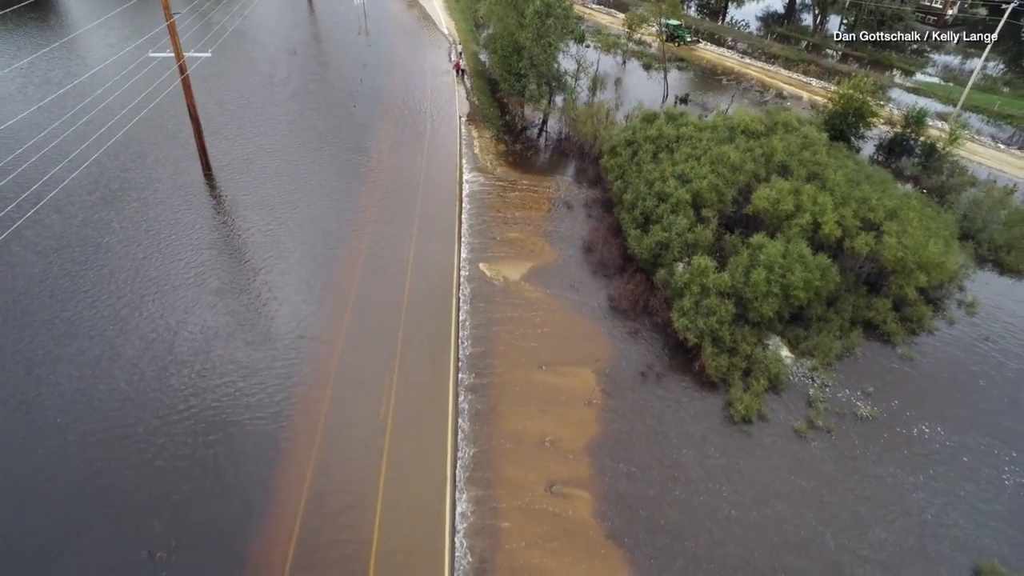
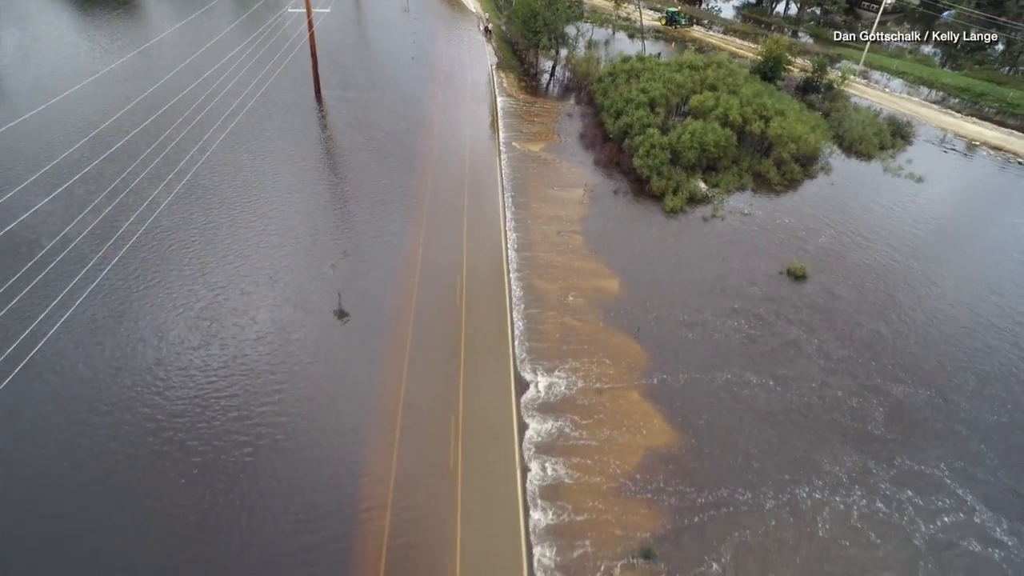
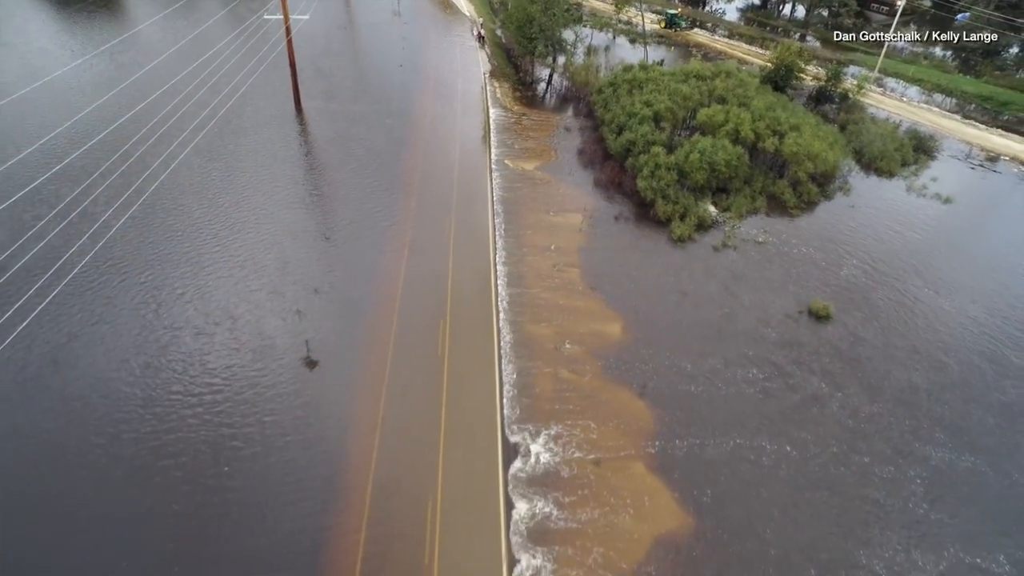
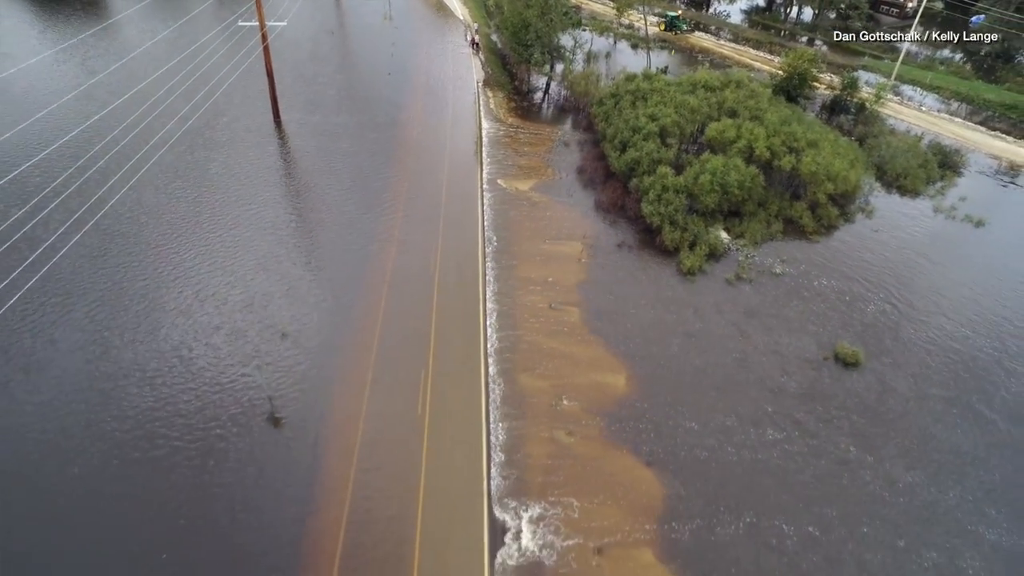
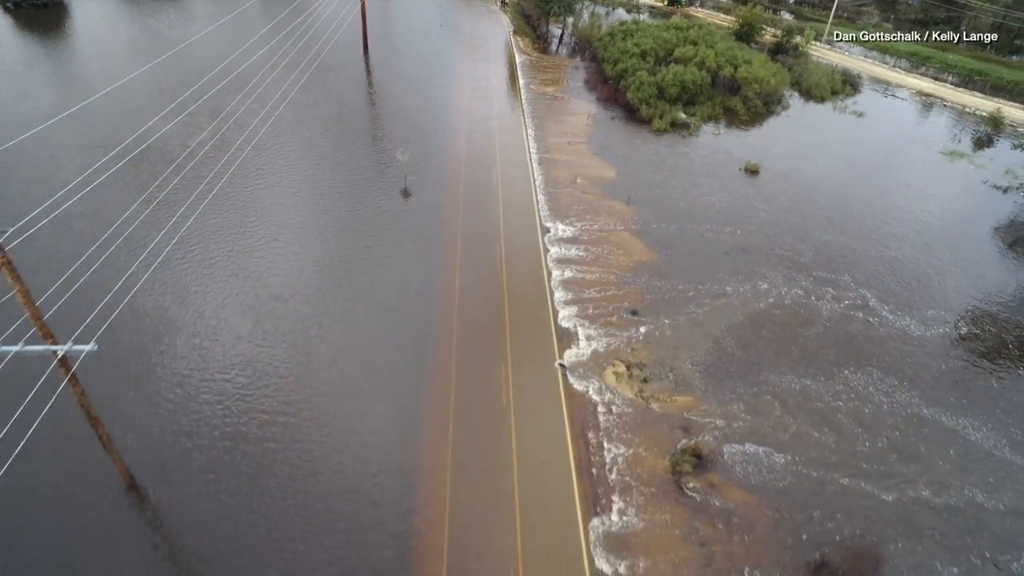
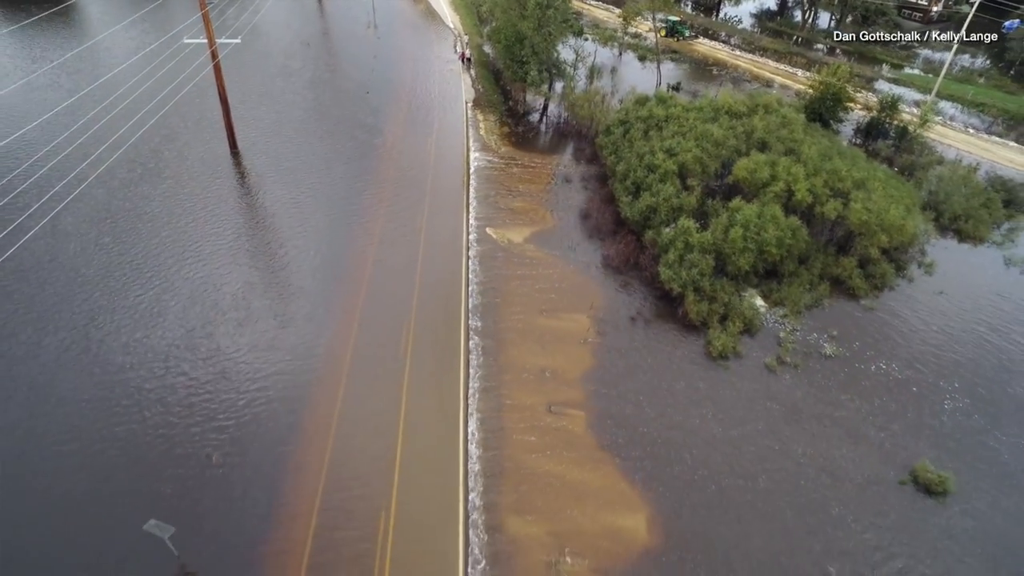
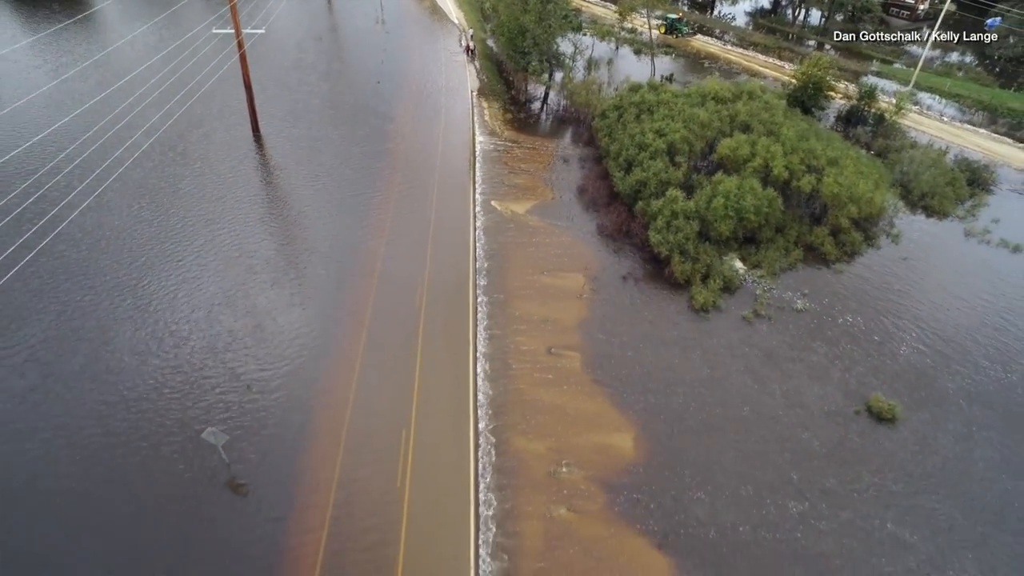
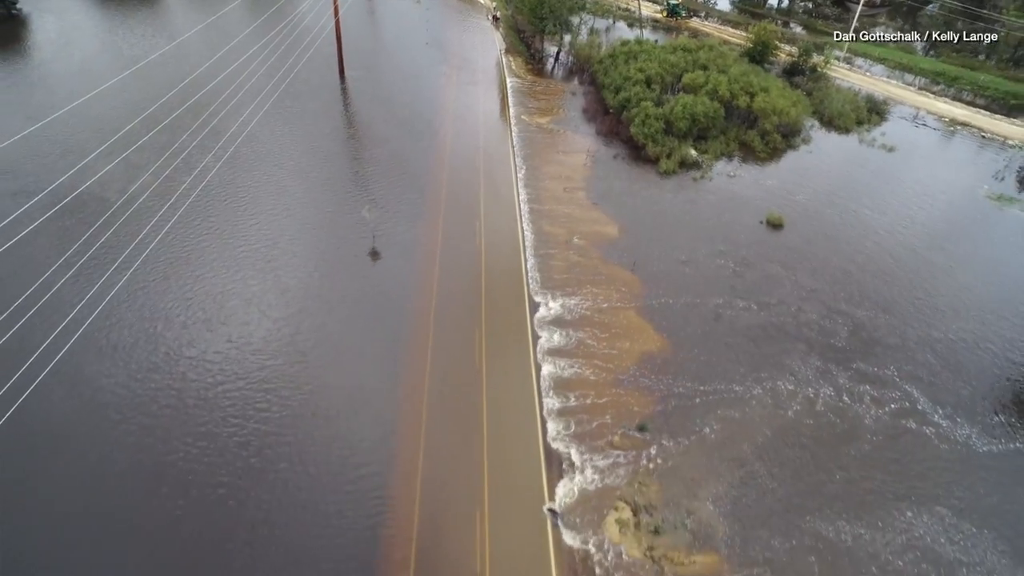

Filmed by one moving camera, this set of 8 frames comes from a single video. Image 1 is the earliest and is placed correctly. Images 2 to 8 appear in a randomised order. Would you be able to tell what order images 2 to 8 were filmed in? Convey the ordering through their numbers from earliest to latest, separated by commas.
6, 7, 4, 3, 2, 8, 5
